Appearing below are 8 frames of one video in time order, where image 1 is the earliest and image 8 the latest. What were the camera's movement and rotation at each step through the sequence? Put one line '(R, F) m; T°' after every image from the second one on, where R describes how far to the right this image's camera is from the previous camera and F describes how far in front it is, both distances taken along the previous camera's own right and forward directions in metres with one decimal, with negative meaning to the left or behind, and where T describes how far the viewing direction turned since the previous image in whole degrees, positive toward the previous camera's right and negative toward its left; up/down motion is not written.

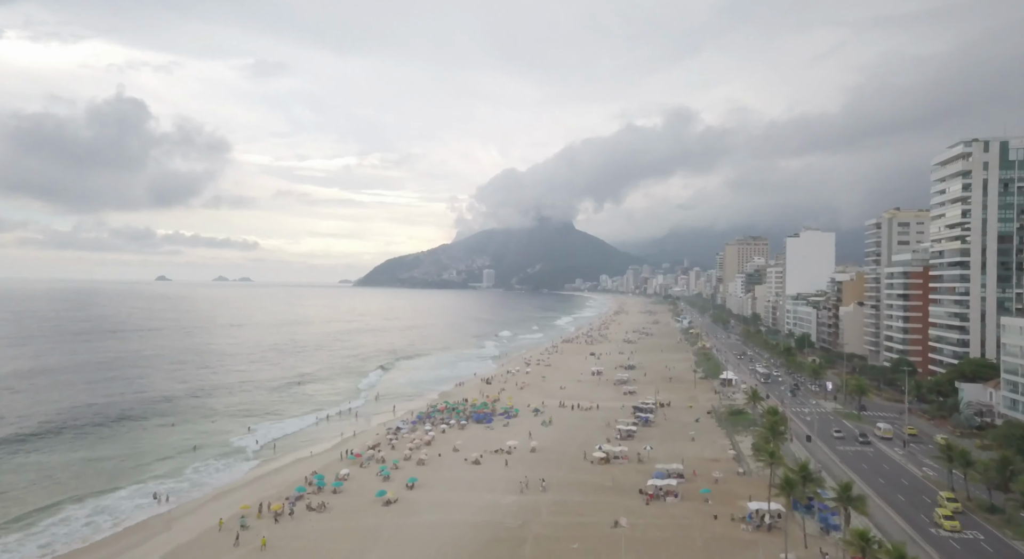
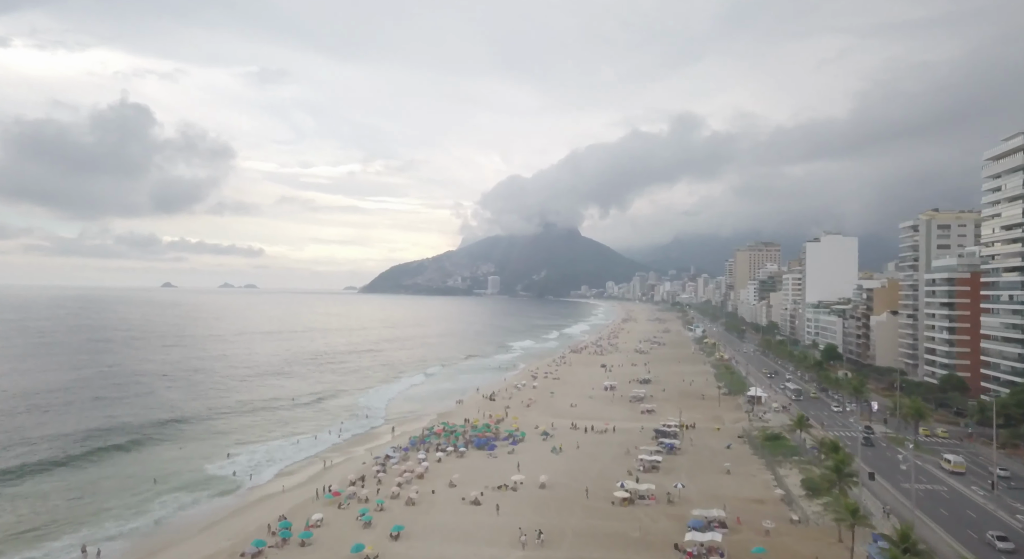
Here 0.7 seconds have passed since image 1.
(-0.1, +5.1) m; -1°
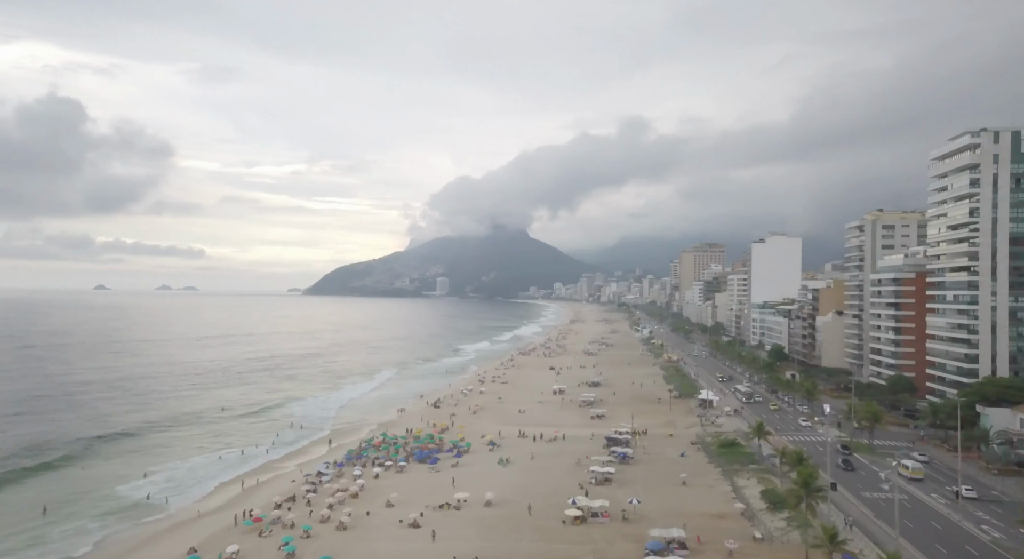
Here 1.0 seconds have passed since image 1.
(+0.6, +2.8) m; +5°
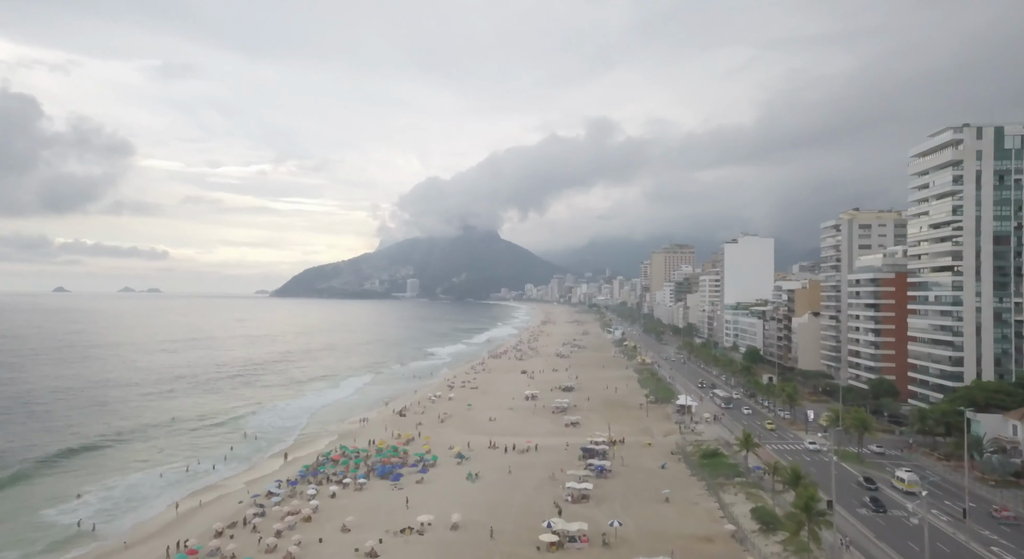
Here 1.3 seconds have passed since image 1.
(+0.3, +2.7) m; +3°
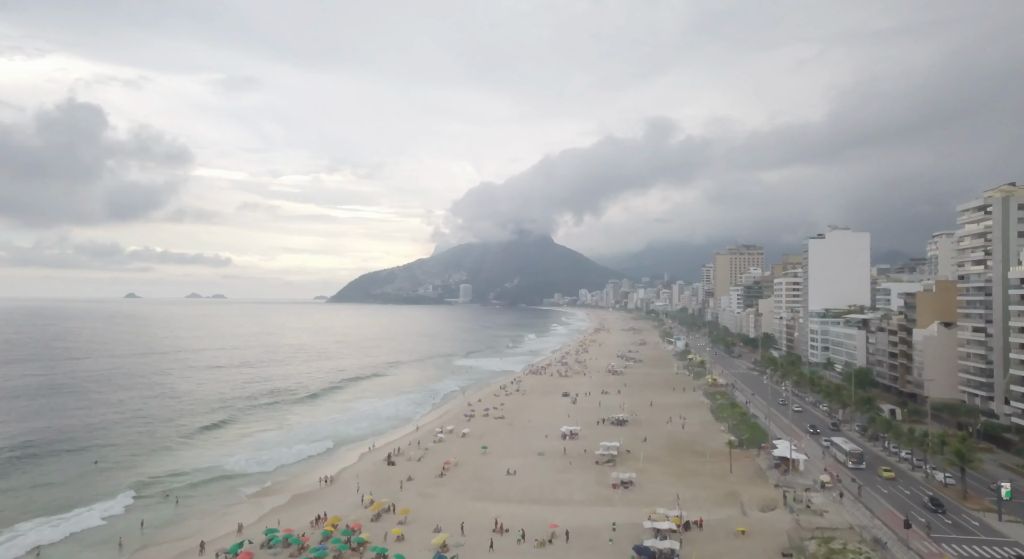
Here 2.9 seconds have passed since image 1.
(+1.7, +13.1) m; -5°
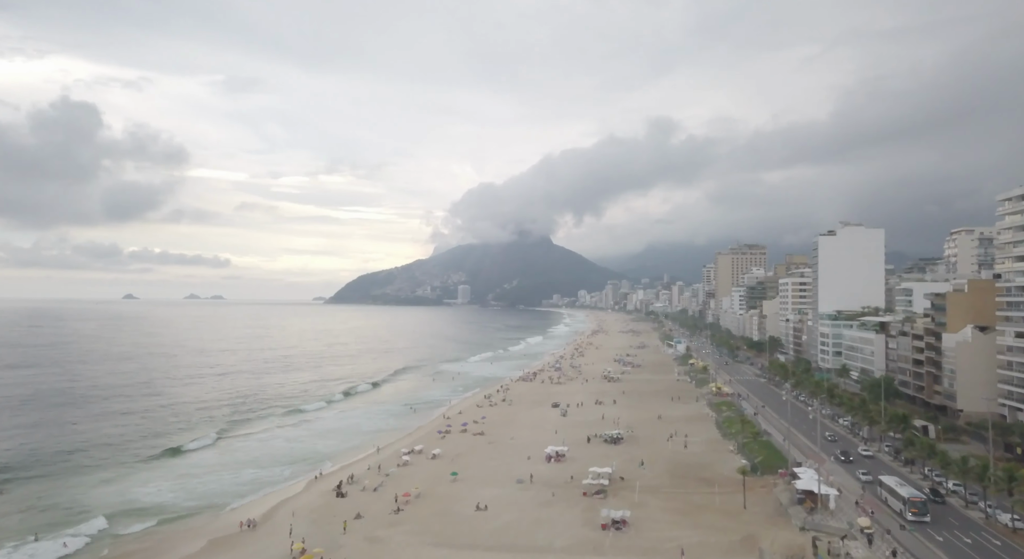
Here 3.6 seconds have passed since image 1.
(+1.6, +5.7) m; 0°
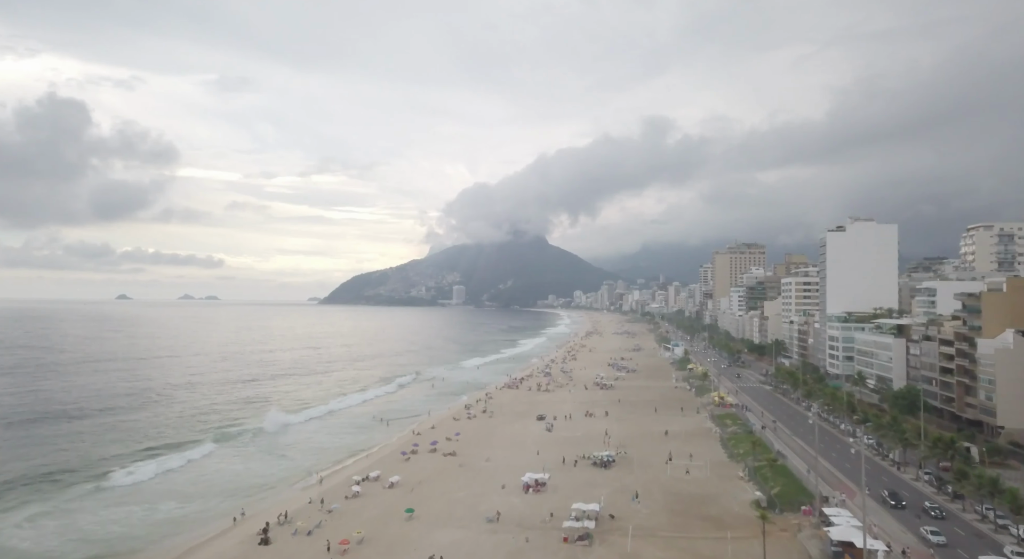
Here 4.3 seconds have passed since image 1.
(+1.5, +5.9) m; 0°
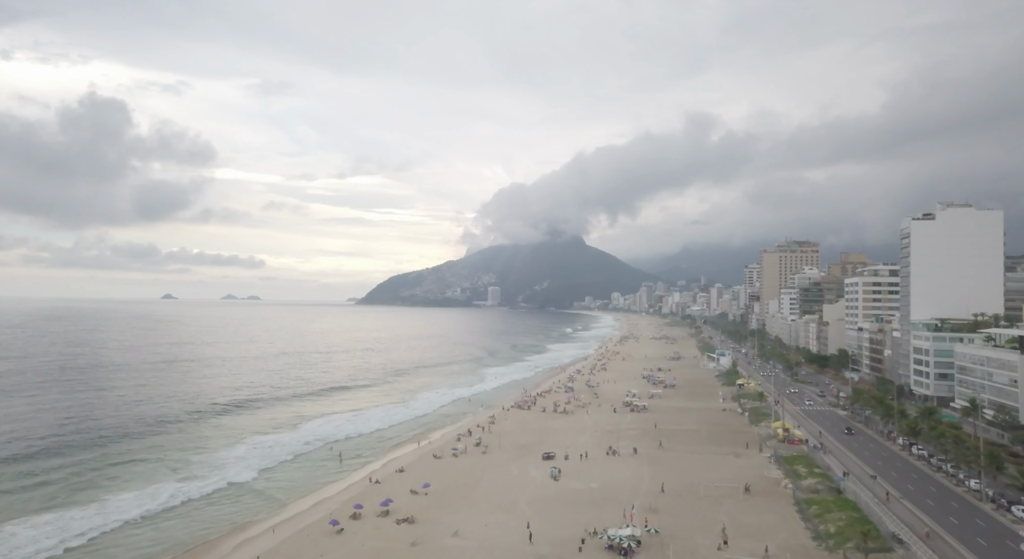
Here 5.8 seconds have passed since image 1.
(+2.7, +11.7) m; -4°
